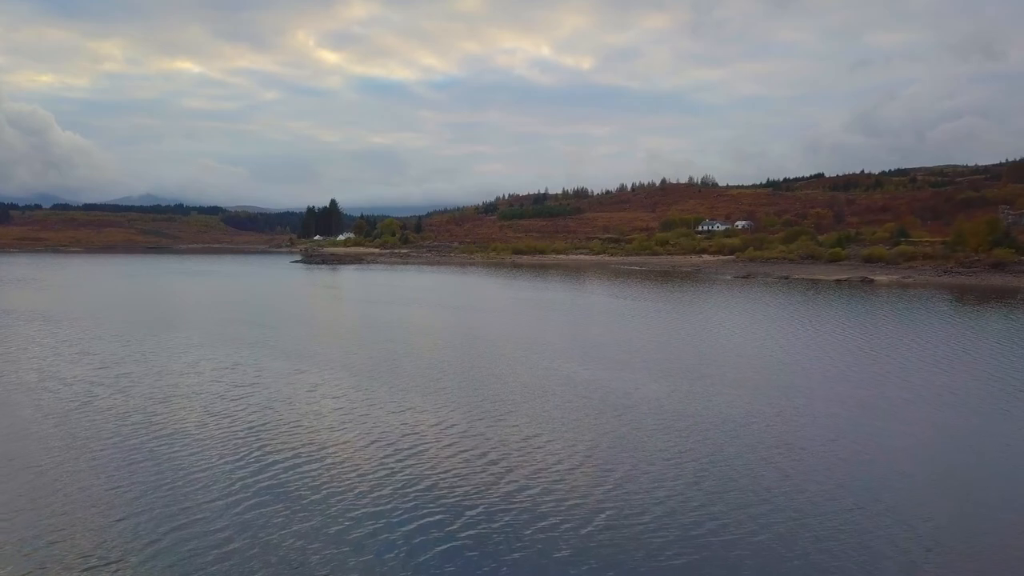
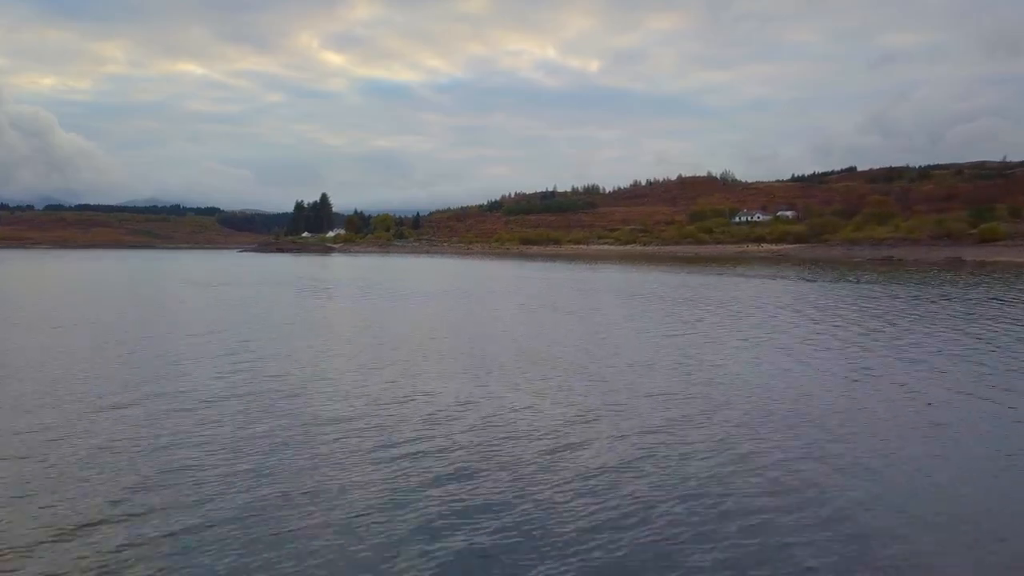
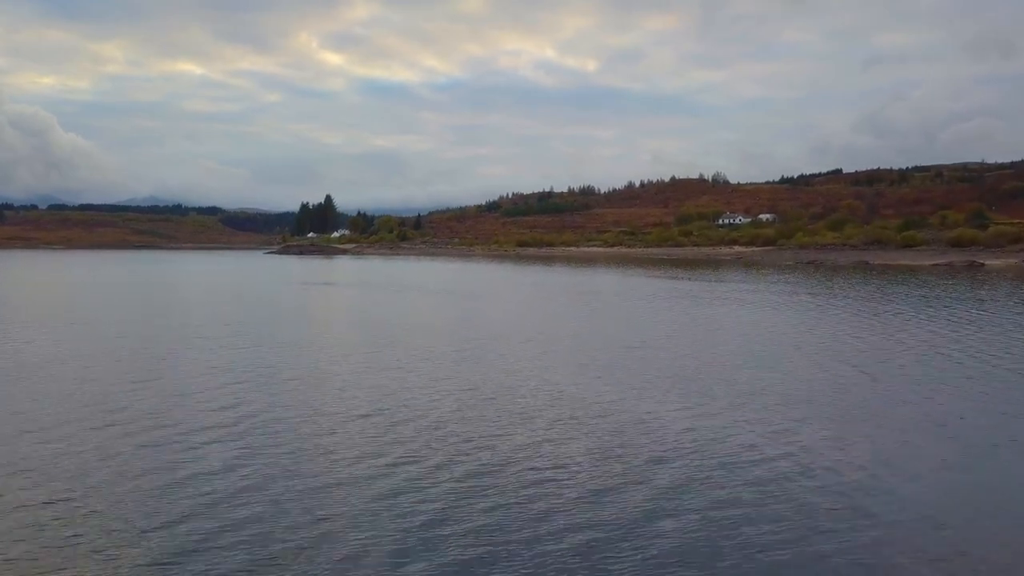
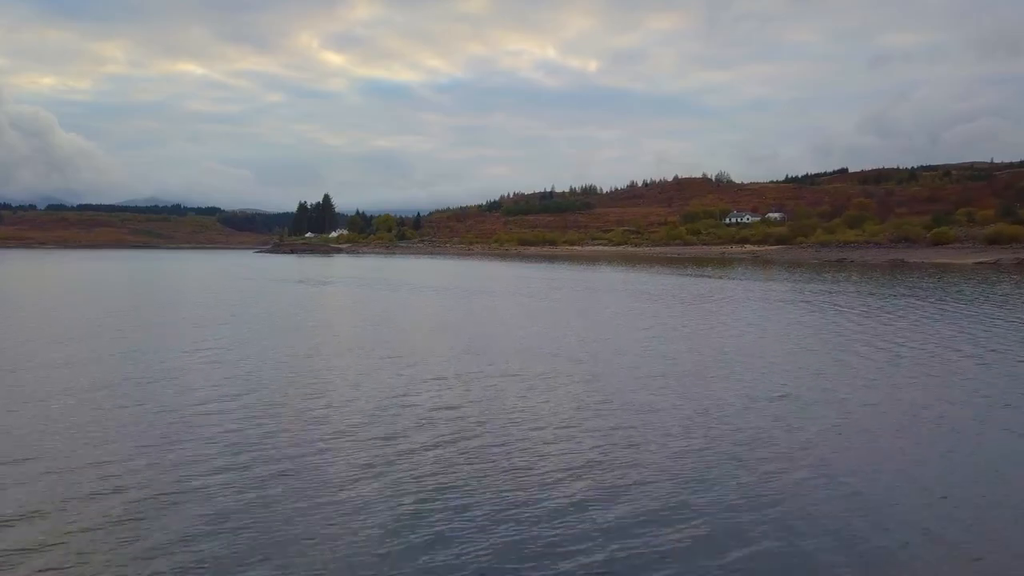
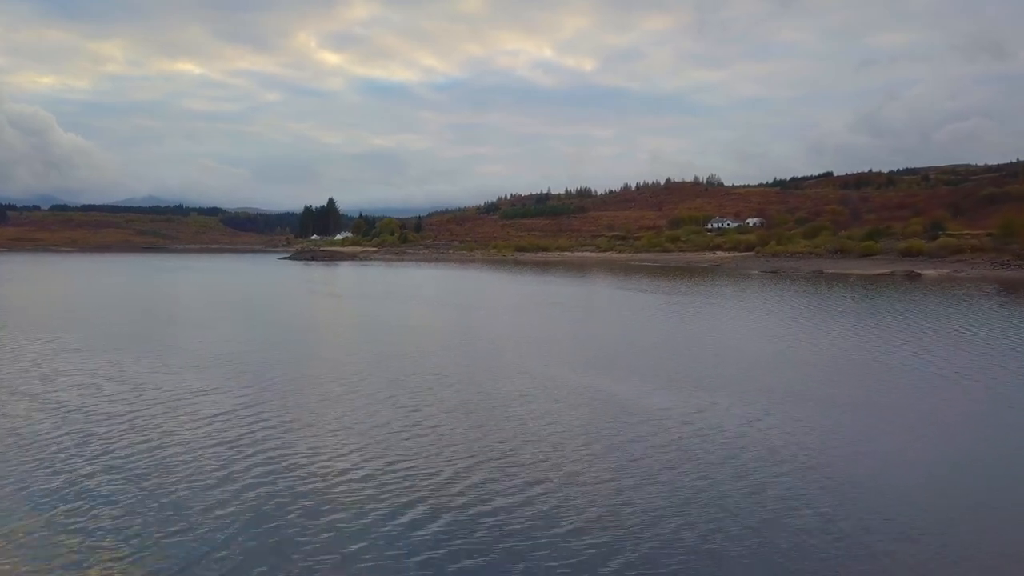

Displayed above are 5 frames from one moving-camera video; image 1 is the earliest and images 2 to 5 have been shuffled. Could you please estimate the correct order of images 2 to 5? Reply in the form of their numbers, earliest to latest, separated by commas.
5, 3, 4, 2
